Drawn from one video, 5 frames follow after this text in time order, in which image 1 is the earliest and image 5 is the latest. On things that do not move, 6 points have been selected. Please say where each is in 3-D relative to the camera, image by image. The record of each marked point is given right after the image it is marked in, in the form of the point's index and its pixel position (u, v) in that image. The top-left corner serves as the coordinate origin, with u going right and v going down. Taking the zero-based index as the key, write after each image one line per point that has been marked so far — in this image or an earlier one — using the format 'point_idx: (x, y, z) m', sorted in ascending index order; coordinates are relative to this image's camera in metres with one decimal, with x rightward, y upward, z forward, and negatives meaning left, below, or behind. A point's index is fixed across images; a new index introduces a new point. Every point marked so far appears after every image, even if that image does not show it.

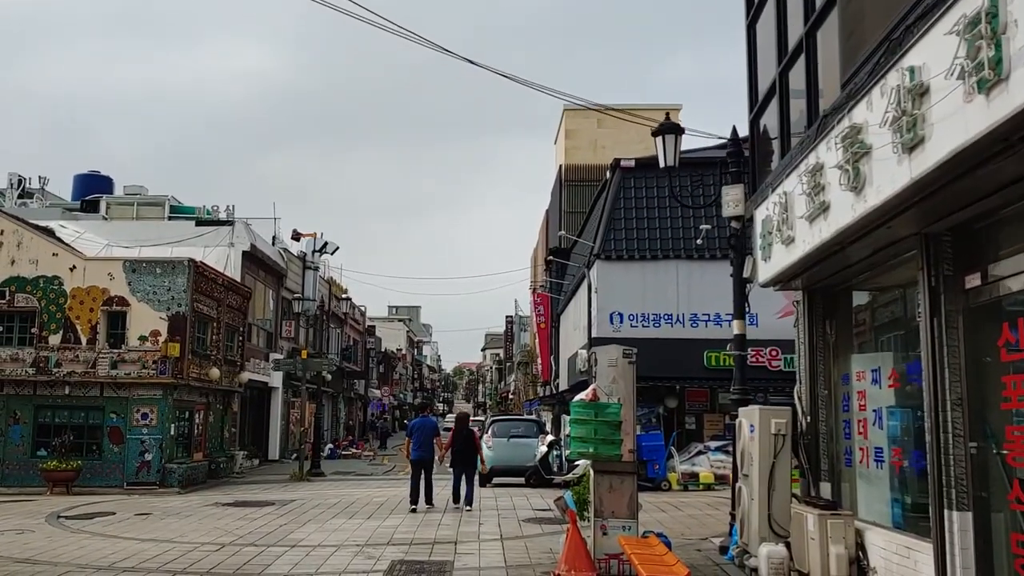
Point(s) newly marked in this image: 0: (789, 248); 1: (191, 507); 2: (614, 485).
0: (+2.7, +0.4, +8.7) m
1: (-6.2, -4.2, +16.7) m
2: (+1.1, -2.2, +9.7) m
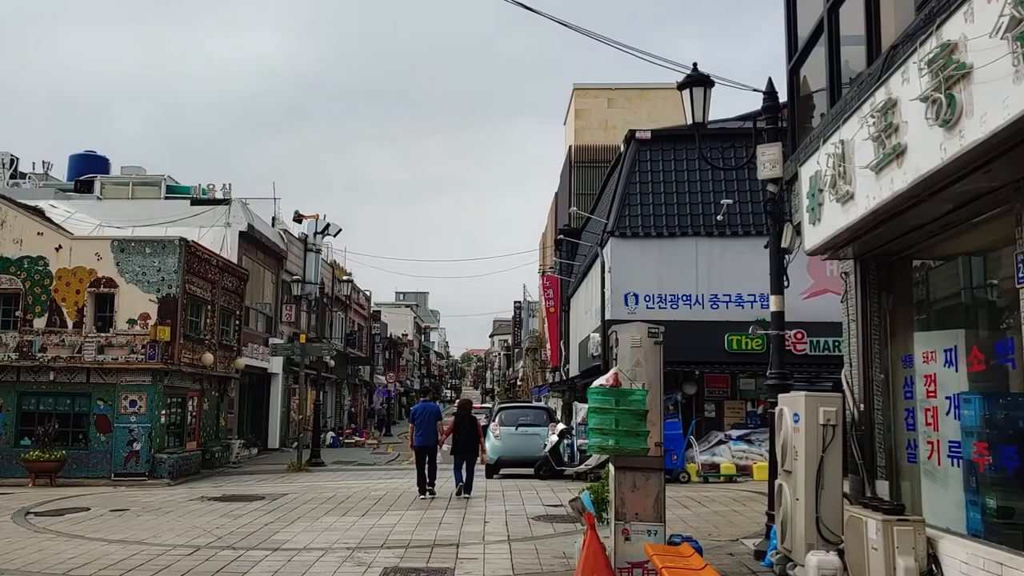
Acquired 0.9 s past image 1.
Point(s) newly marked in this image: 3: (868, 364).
0: (+2.8, +0.7, +7.4) m
1: (-6.0, -3.8, +15.5) m
2: (+1.2, -1.9, +8.5) m
3: (+3.5, -0.7, +8.5) m
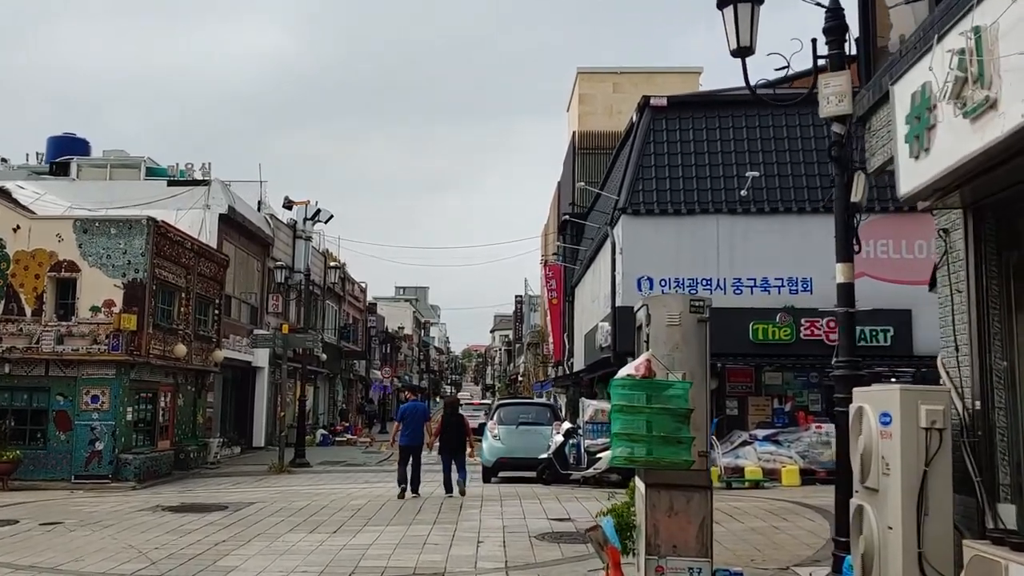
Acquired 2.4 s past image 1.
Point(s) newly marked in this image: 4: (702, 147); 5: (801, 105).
0: (+2.8, +1.0, +5.3) m
1: (-6.0, -3.4, +13.5) m
2: (+1.2, -1.6, +6.4) m
3: (+3.4, -0.4, +6.4) m
4: (+4.1, +3.0, +18.9) m
5: (+6.3, +4.0, +19.2) m
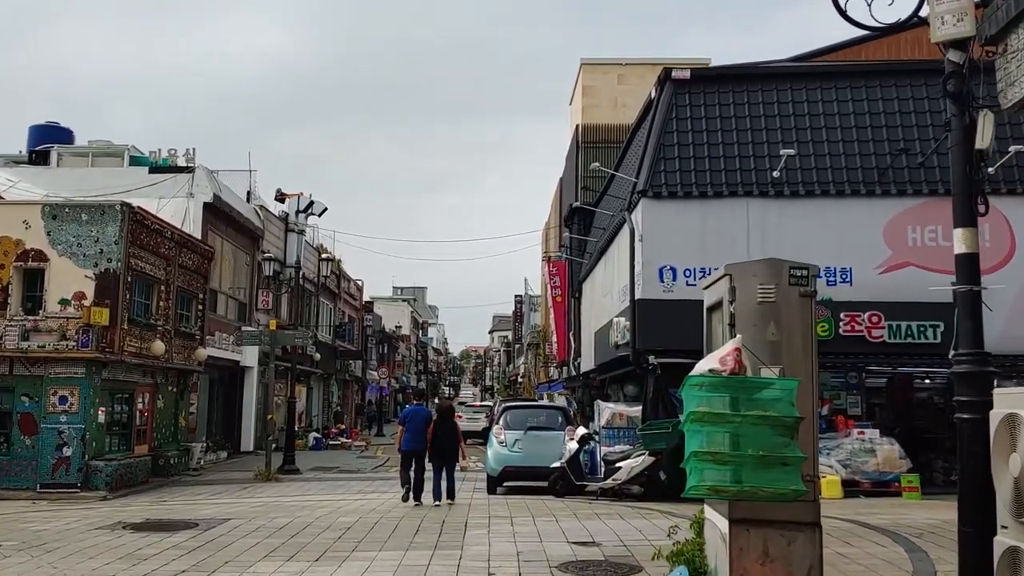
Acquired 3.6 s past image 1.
0: (+3.0, +1.2, +3.5) m
1: (-5.9, -3.2, +11.7) m
2: (+1.4, -1.4, +4.6) m
3: (+3.6, -0.2, +4.7) m
4: (+4.2, +3.2, +17.1) m
5: (+6.5, +4.2, +17.4) m
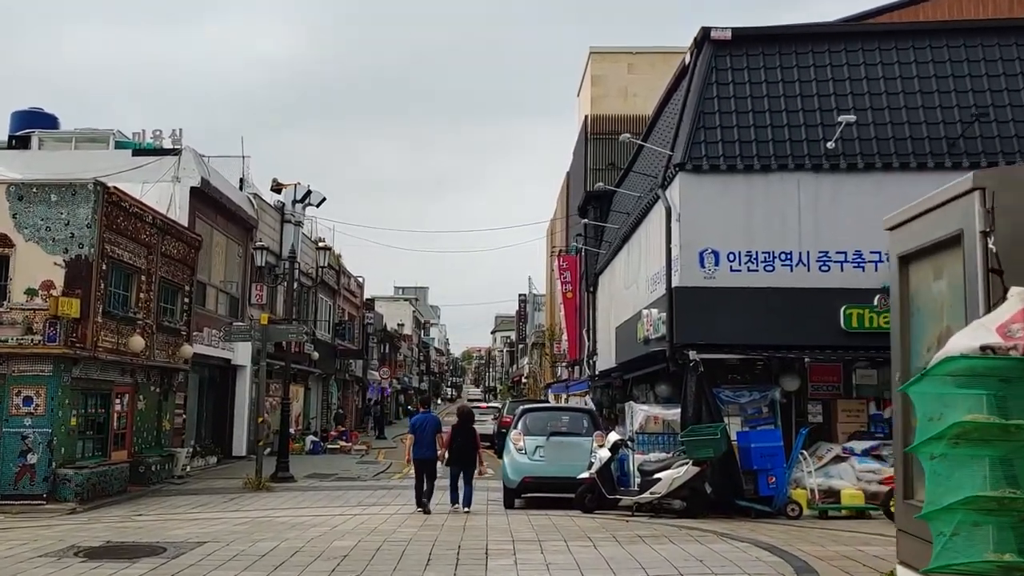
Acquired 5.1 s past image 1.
0: (+3.3, +1.4, +1.6) m
1: (-5.5, -3.0, +9.7) m
2: (+1.7, -1.1, +2.7) m
3: (+3.9, 0.0, +2.7) m
4: (+4.6, +3.4, +15.2) m
5: (+6.8, +4.4, +15.5) m
